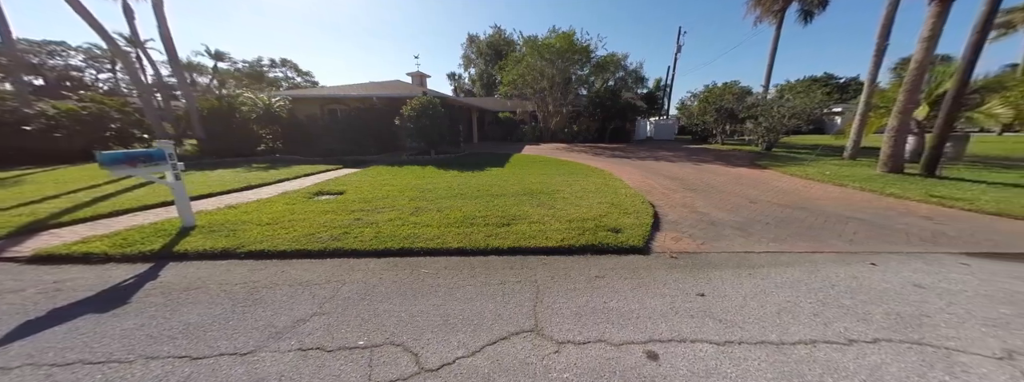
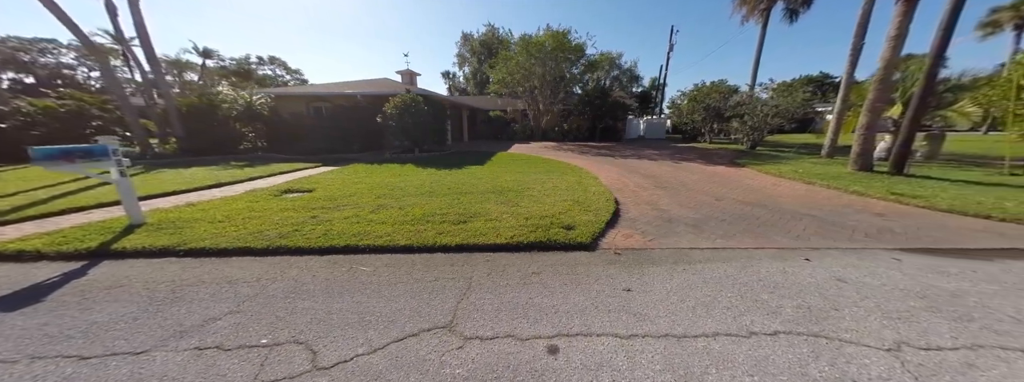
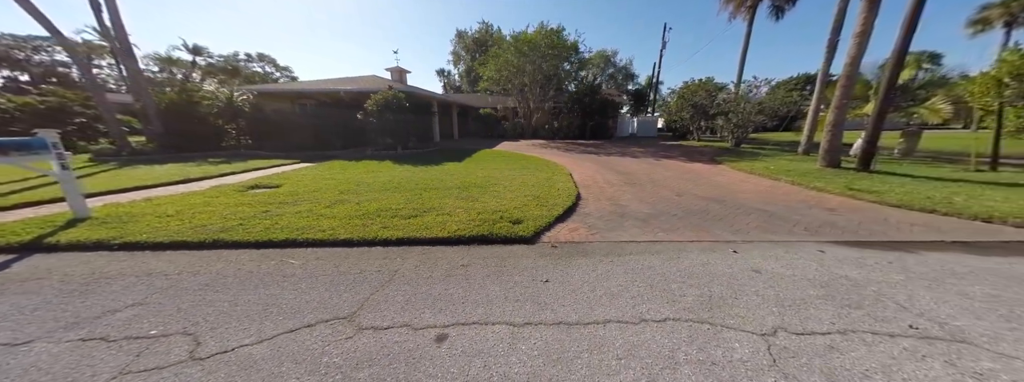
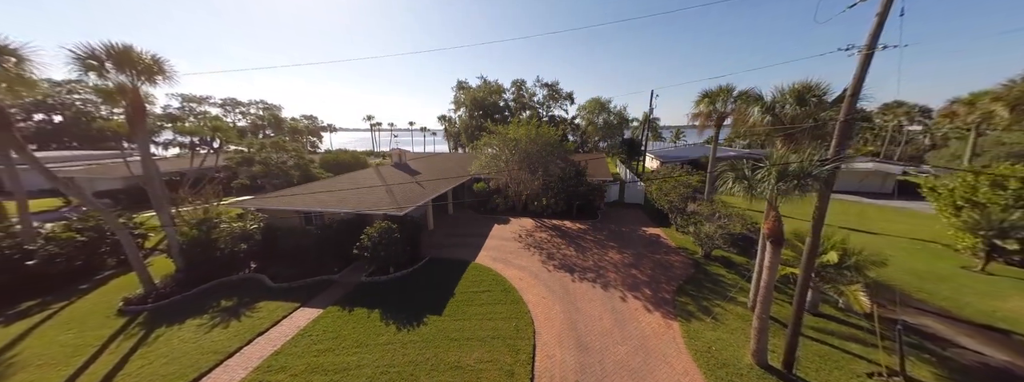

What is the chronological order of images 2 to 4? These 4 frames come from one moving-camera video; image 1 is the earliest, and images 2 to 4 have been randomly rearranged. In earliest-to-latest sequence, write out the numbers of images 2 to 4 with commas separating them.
2, 3, 4
